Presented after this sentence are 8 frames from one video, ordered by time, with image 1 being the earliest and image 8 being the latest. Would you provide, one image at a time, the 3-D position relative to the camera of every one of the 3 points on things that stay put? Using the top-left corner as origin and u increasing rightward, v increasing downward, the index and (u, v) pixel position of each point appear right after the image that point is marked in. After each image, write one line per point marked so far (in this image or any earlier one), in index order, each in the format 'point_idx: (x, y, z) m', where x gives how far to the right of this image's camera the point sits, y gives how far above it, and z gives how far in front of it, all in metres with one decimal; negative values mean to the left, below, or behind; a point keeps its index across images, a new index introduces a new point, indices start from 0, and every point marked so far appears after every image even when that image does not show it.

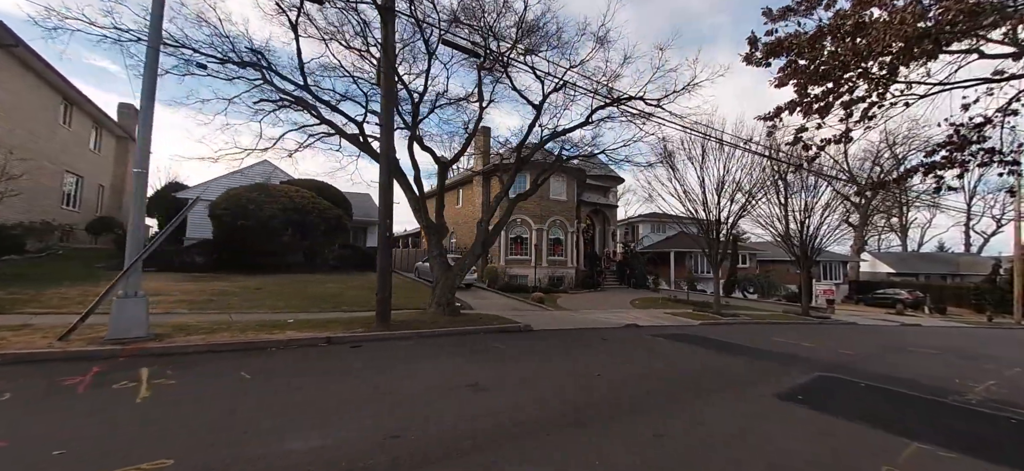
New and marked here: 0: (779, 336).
0: (+8.6, -3.2, +12.7) m
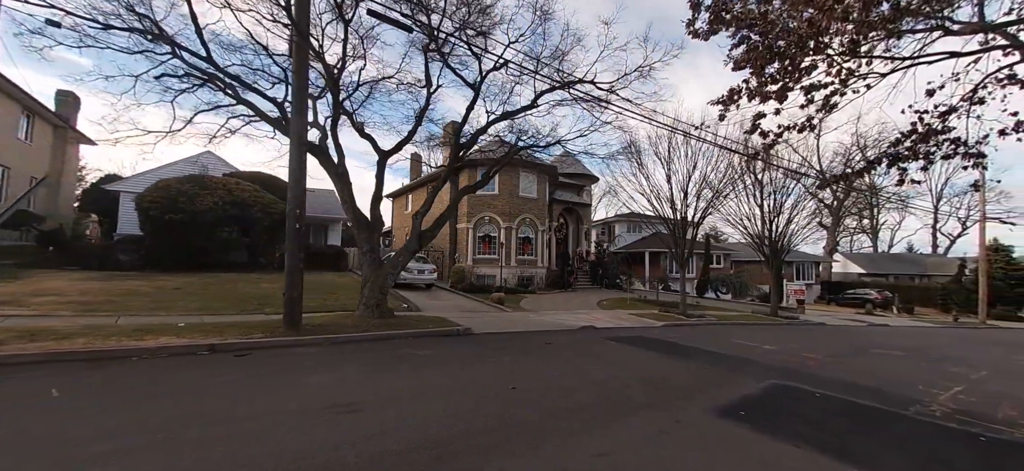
0: (+7.0, -3.1, +12.0) m
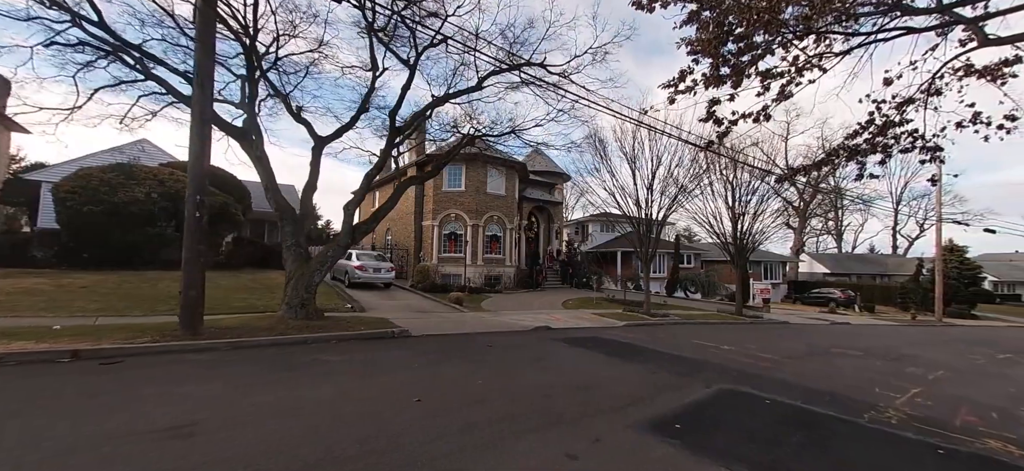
0: (+5.5, -3.0, +11.6) m
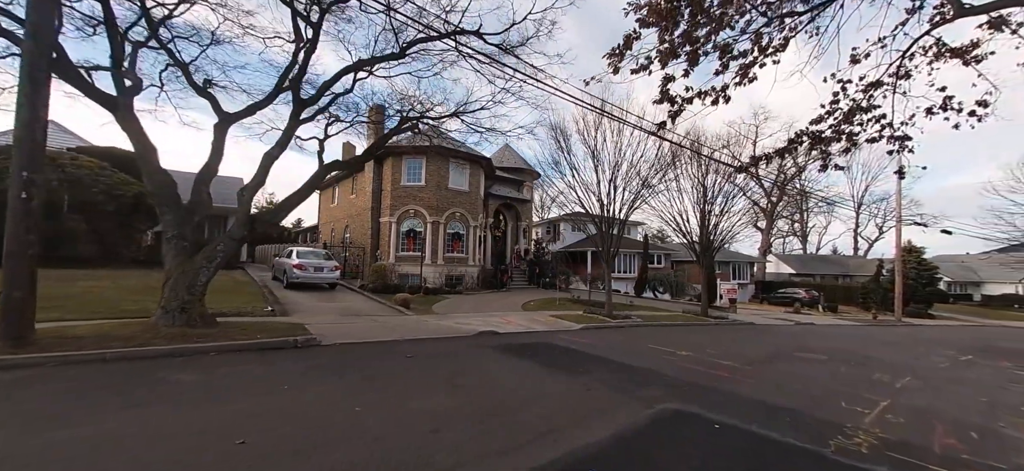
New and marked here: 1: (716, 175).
0: (+4.0, -2.9, +10.7) m
1: (+9.6, +2.8, +18.5) m
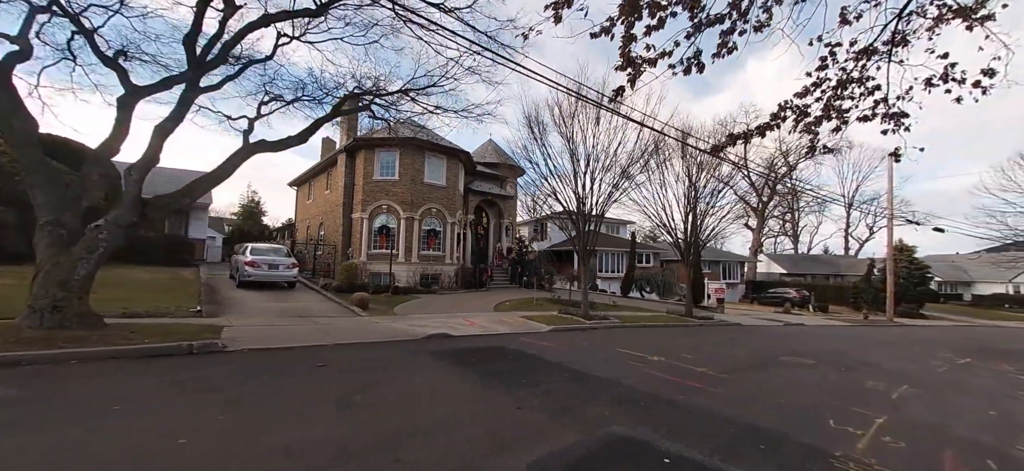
0: (+2.9, -2.7, +9.7) m
1: (+8.5, +3.0, +17.5) m
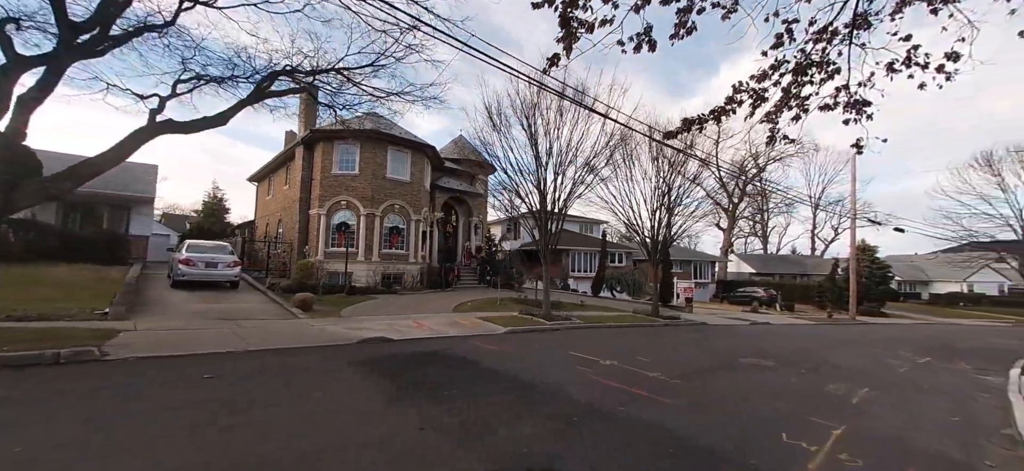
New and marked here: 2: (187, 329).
0: (+1.7, -2.6, +9.1) m
1: (+6.9, +3.1, +17.2) m
2: (-7.0, -2.0, +8.6) m
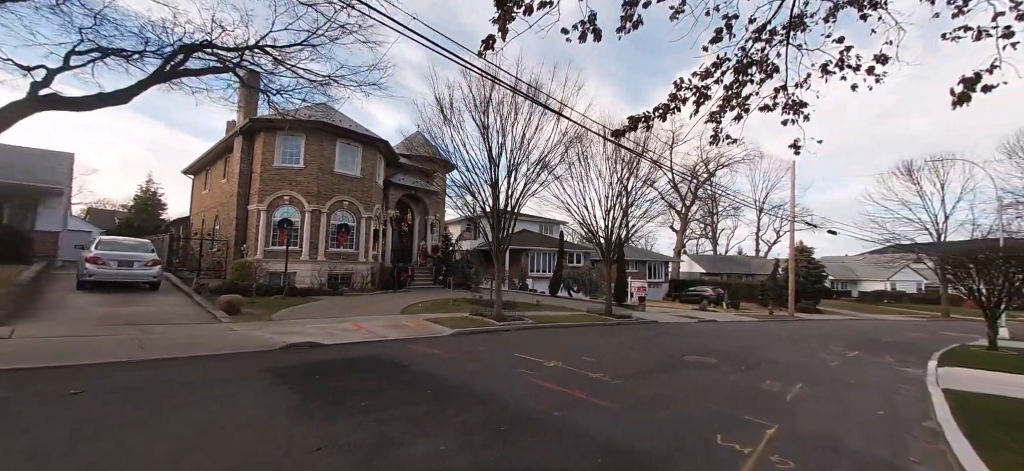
0: (+0.5, -2.5, +8.8) m
1: (+4.9, +3.1, +17.4) m
2: (-8.1, -1.9, +7.5) m
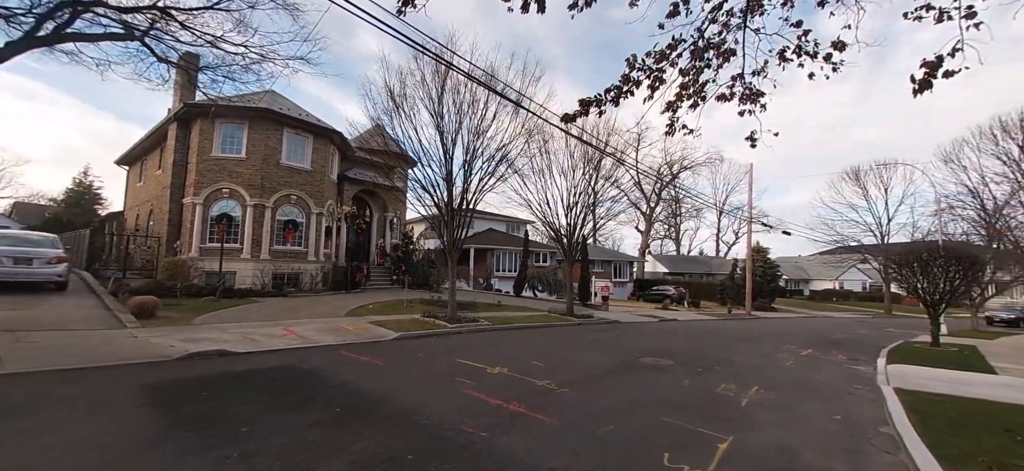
0: (-0.6, -2.4, +8.1) m
1: (+3.2, +3.2, +17.0) m
2: (-9.1, -1.7, +6.2) m
